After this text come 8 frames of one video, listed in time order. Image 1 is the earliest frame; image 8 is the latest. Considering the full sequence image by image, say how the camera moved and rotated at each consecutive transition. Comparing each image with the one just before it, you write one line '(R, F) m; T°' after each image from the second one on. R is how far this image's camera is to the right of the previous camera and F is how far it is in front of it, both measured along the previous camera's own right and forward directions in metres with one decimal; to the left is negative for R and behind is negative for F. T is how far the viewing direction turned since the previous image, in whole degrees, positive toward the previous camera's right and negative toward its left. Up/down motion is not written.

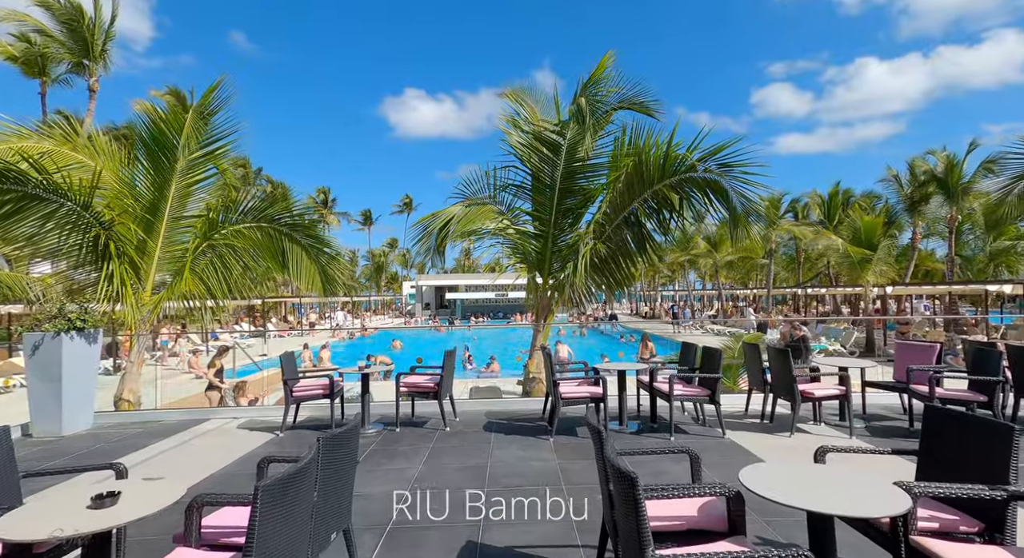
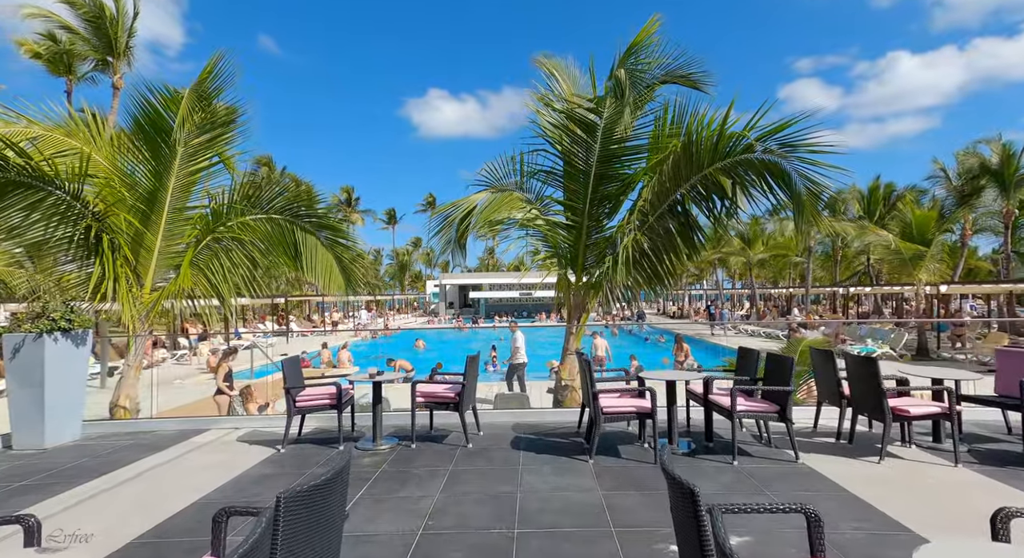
(-0.1, +0.7) m; -2°
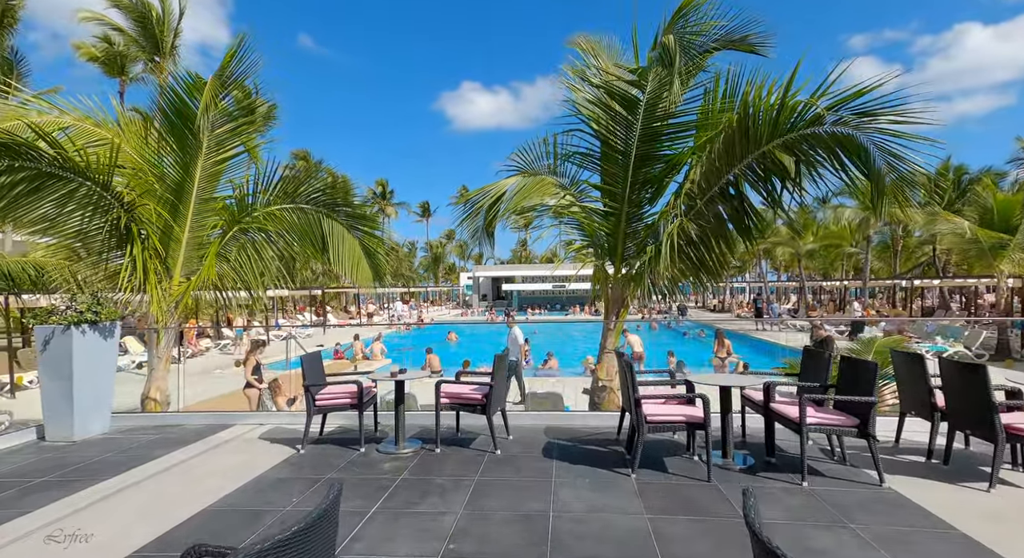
(0.0, +0.4) m; -4°
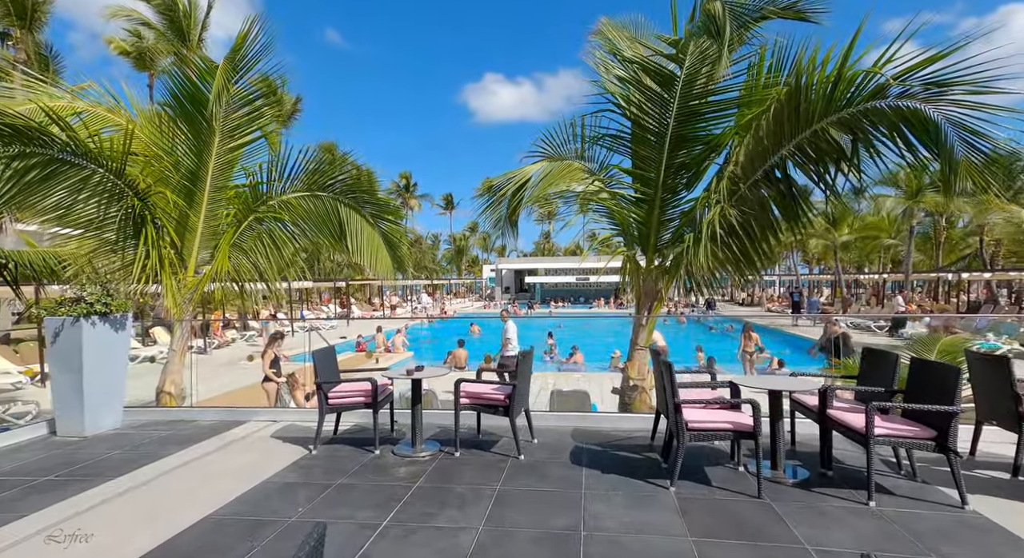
(0.0, +0.3) m; -2°
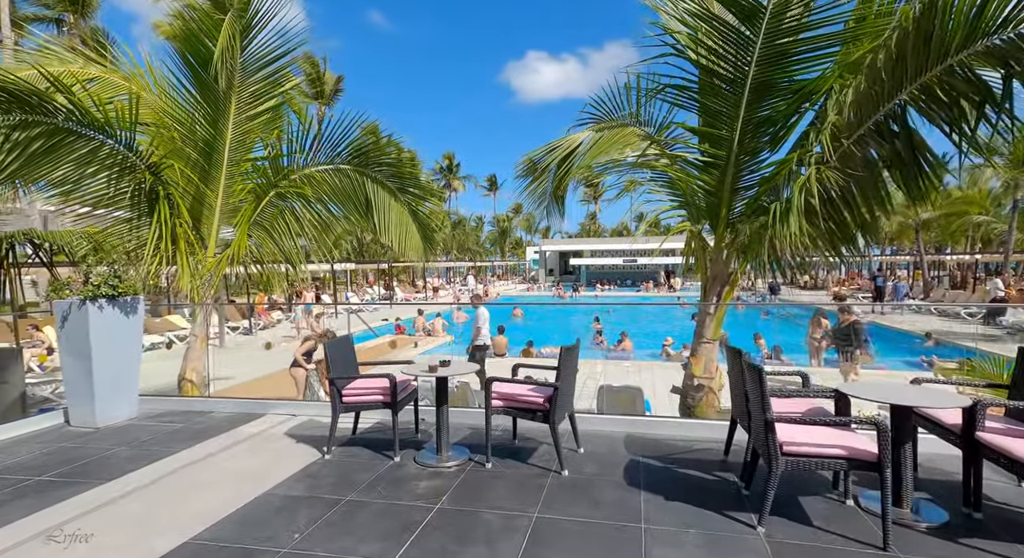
(0.0, +0.7) m; -5°
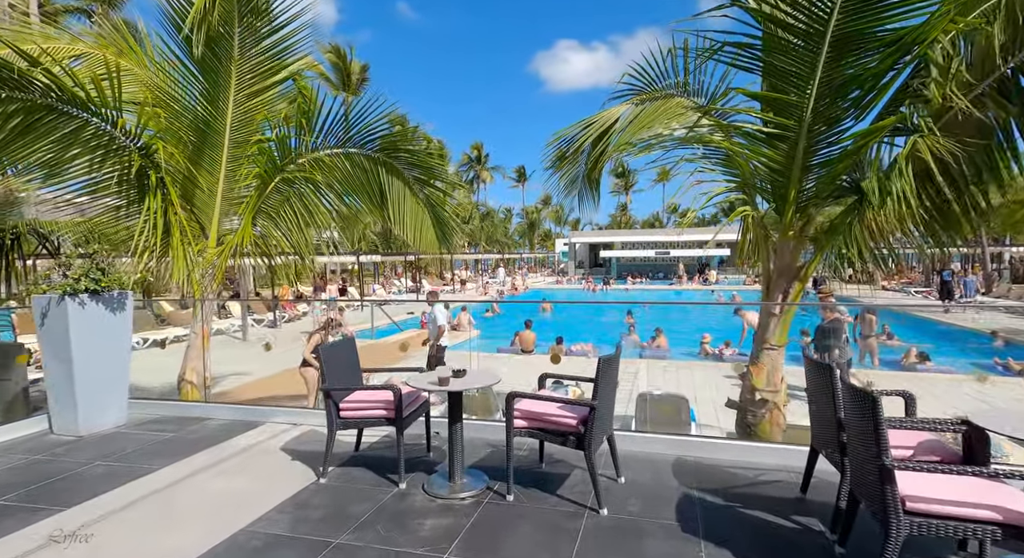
(0.0, +0.6) m; -3°
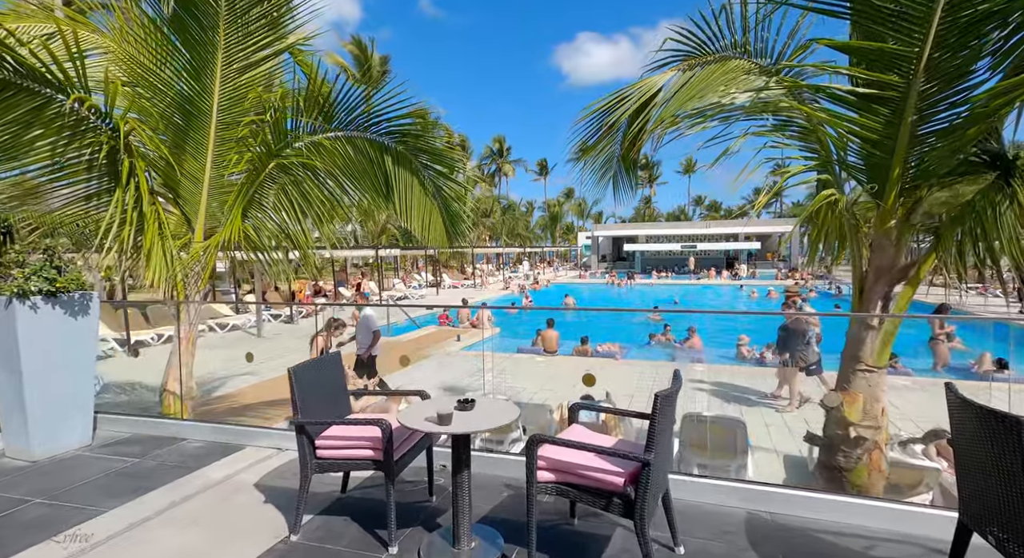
(0.0, +0.7) m; -2°
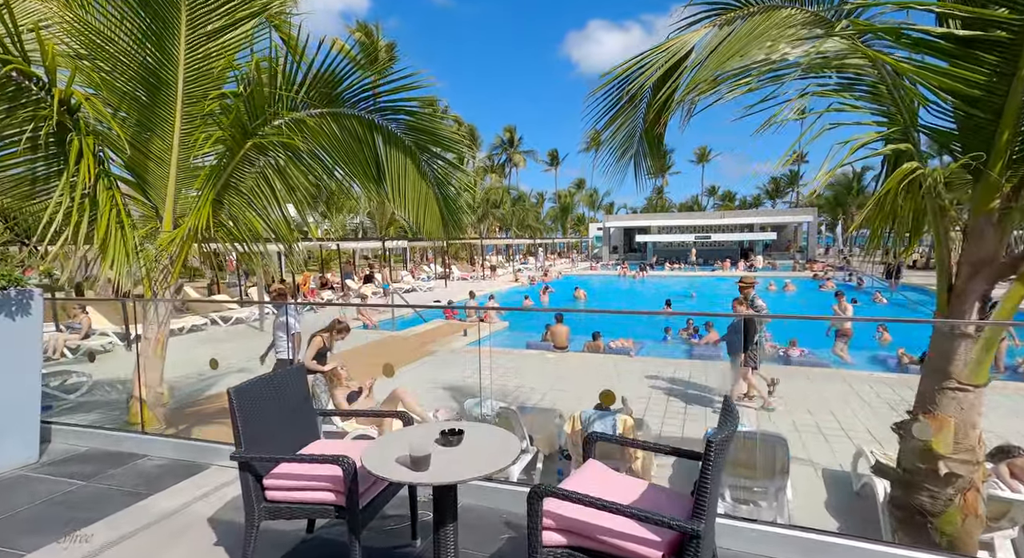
(0.0, +0.6) m; -1°
